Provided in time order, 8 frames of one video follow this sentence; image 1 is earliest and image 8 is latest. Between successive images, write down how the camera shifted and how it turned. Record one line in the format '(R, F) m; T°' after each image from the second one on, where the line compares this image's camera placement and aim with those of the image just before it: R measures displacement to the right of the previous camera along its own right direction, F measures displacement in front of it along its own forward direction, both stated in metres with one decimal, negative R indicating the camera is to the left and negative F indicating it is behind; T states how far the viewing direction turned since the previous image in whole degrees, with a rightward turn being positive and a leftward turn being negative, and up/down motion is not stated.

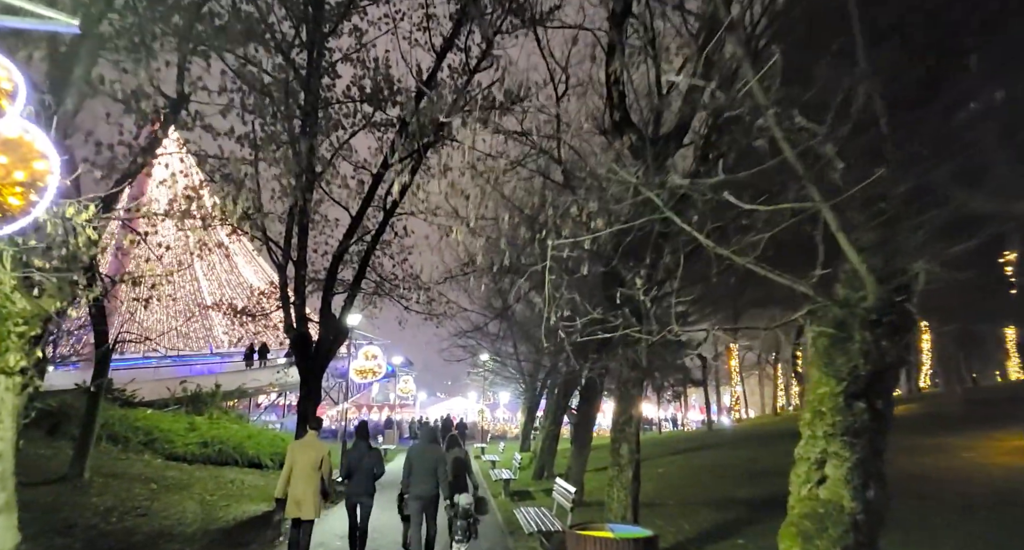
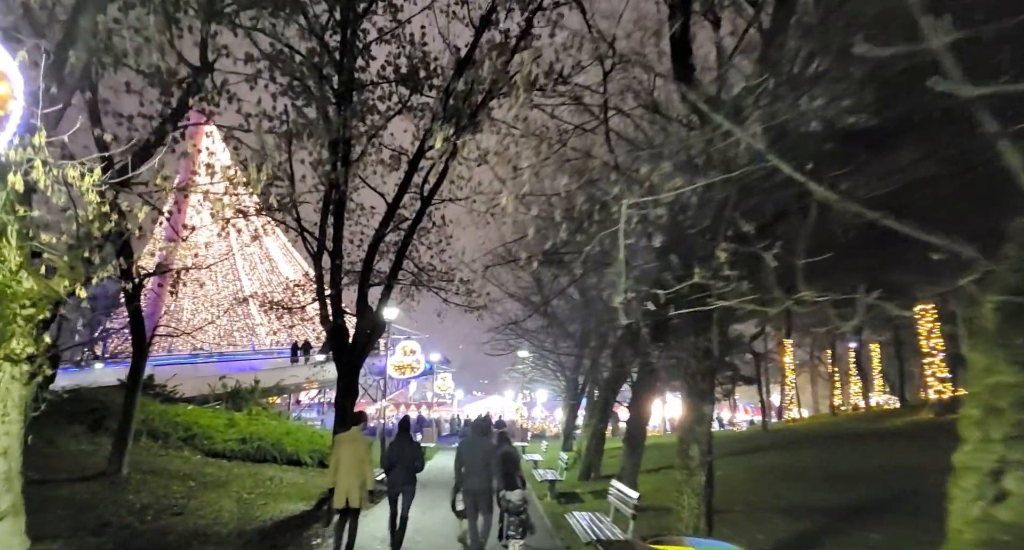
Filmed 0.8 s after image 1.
(-0.2, +0.7) m; -3°
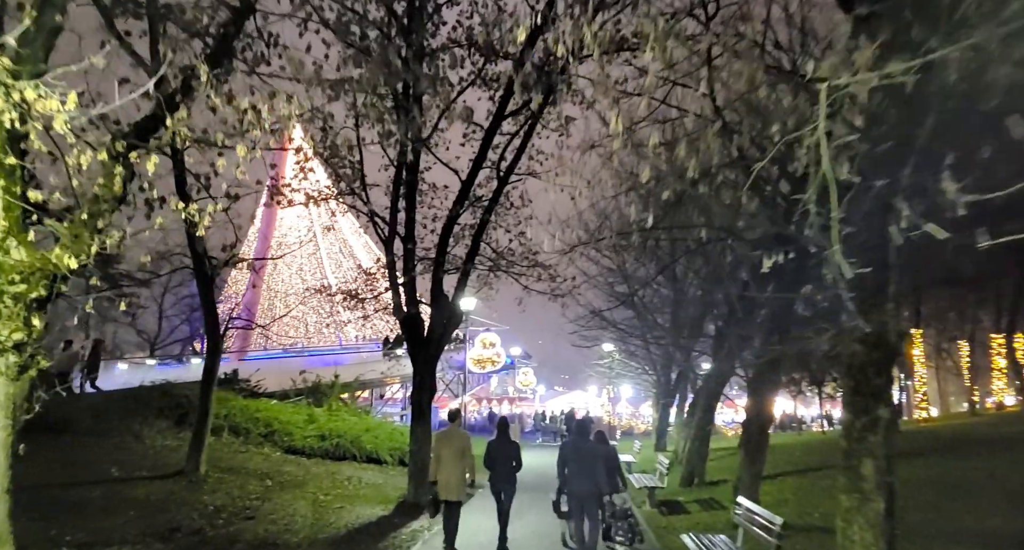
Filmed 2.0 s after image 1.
(-0.2, +1.3) m; -8°
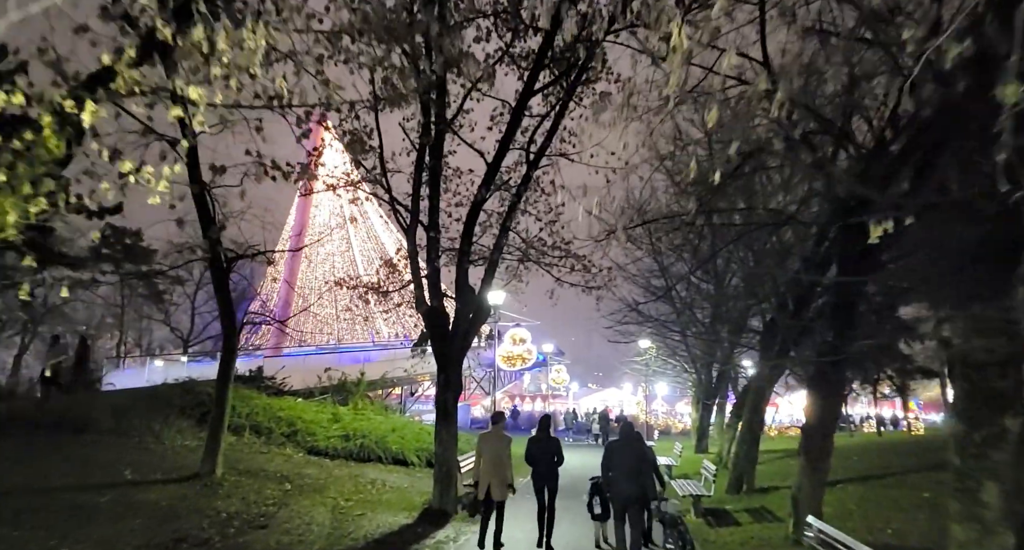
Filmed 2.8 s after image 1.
(0.0, +0.8) m; -3°
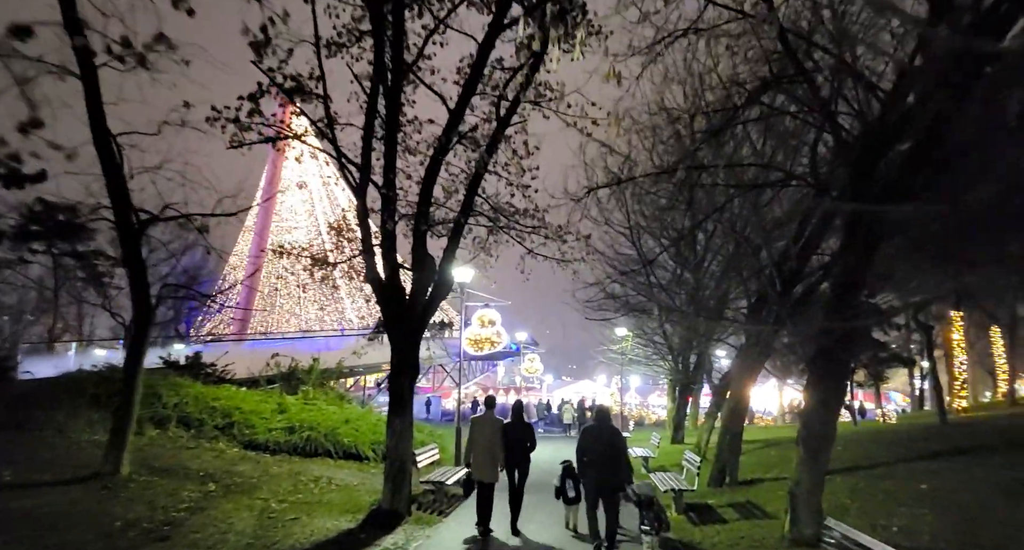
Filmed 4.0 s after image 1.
(+0.2, +1.3) m; +3°
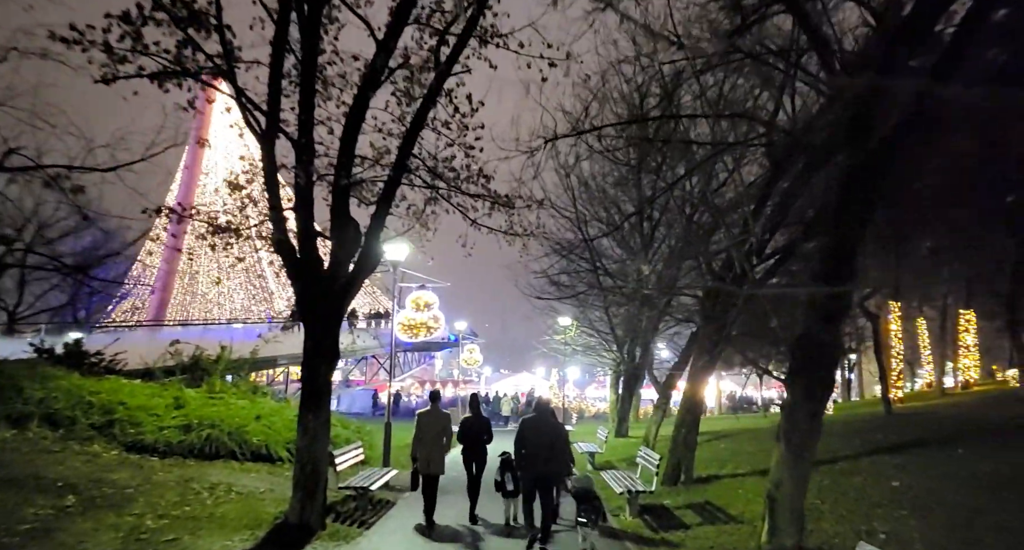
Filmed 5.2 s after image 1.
(0.0, +1.3) m; +6°
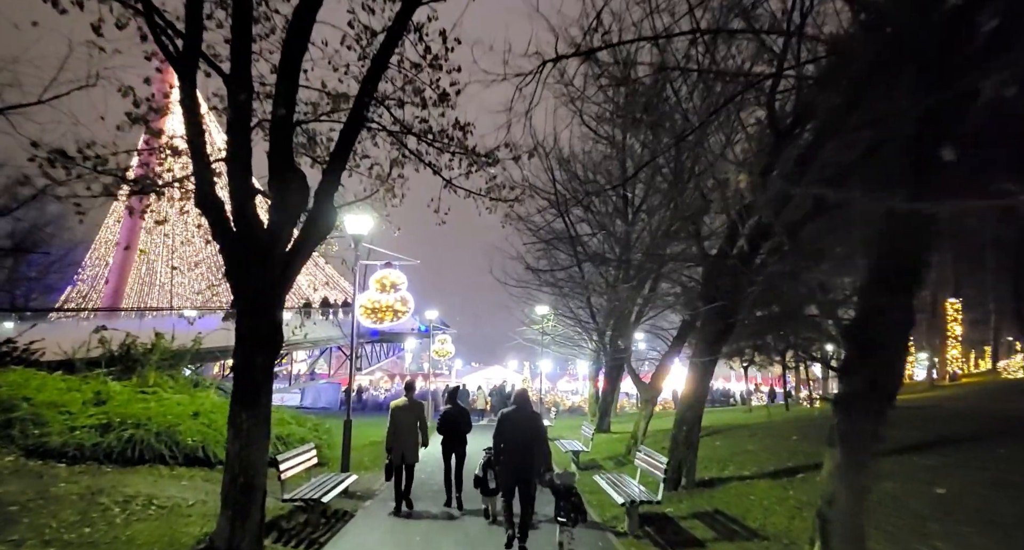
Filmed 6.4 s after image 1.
(-0.1, +1.4) m; +3°
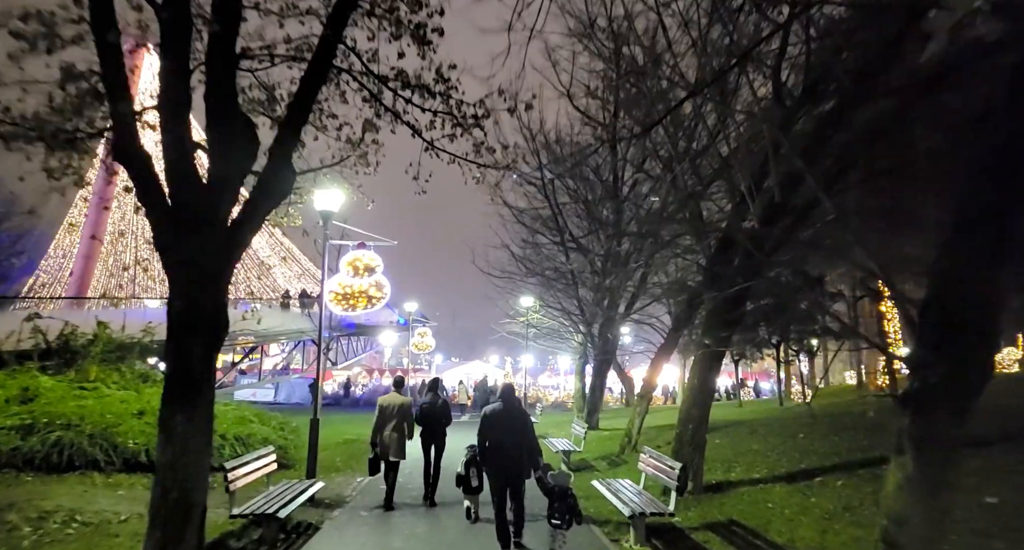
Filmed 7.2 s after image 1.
(-0.1, +1.0) m; +2°
